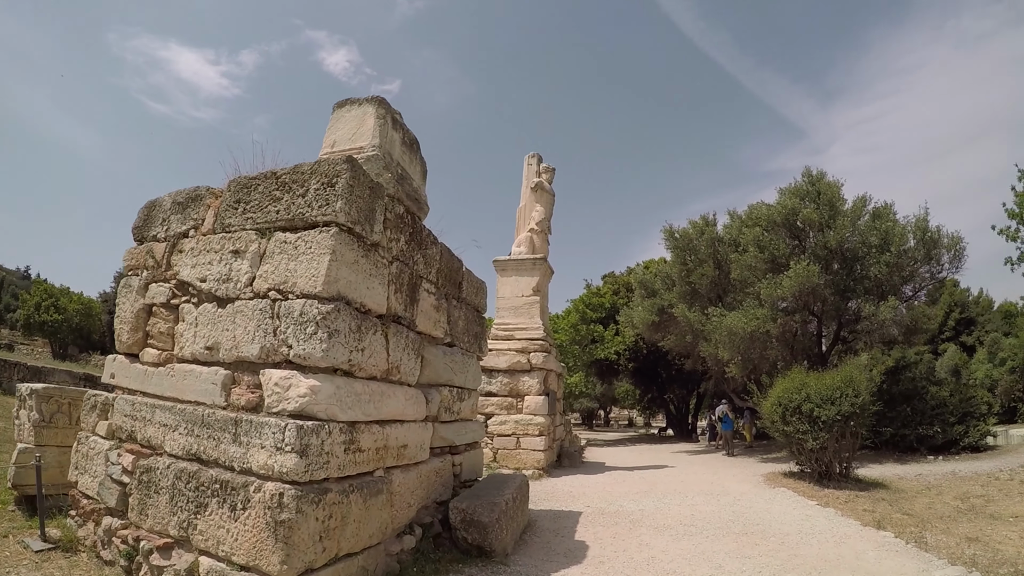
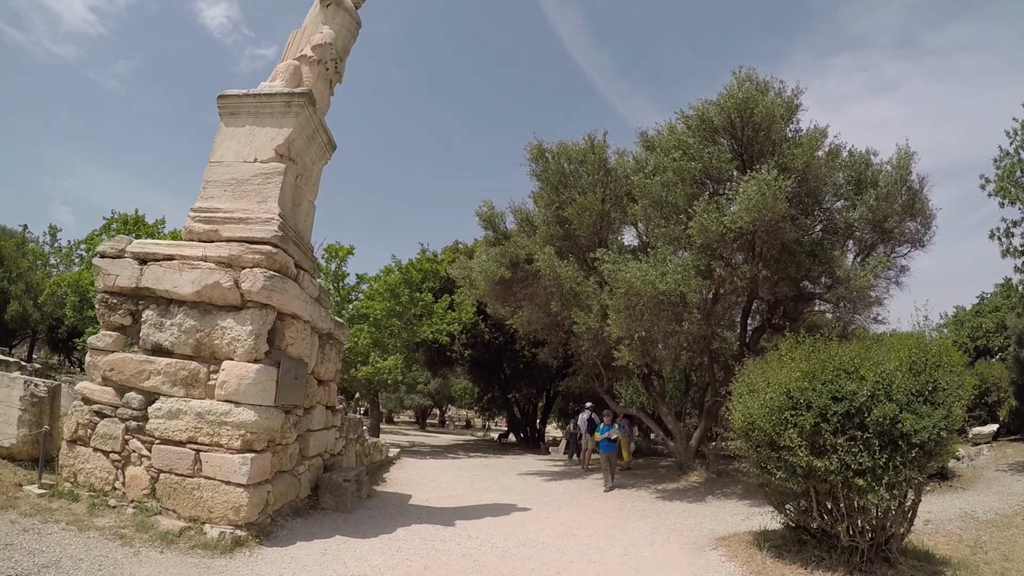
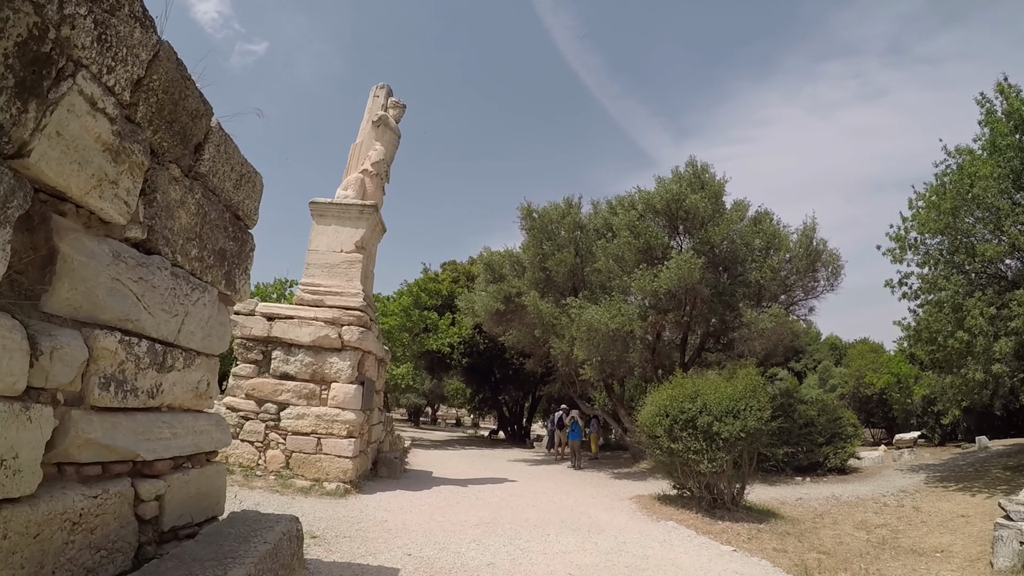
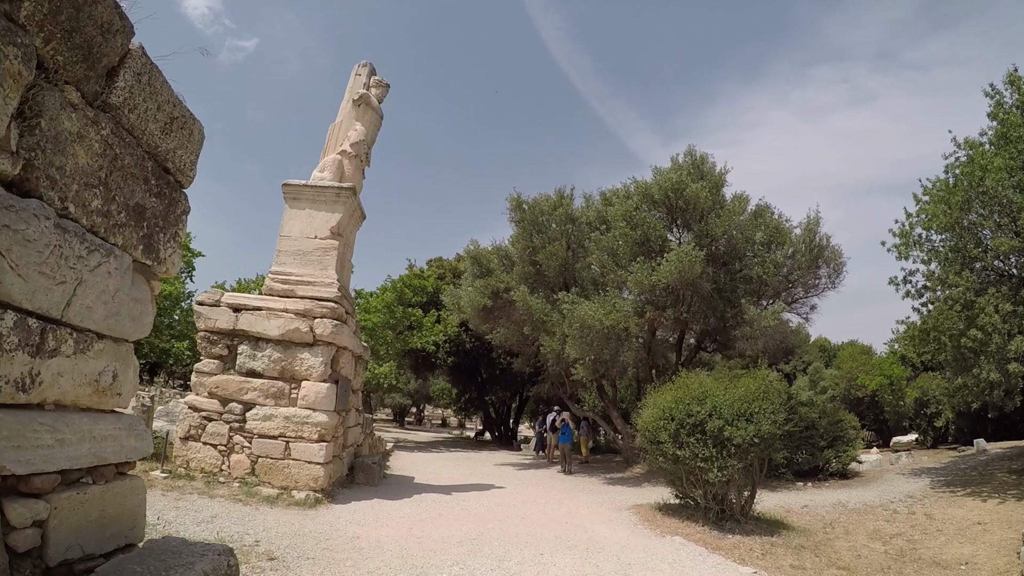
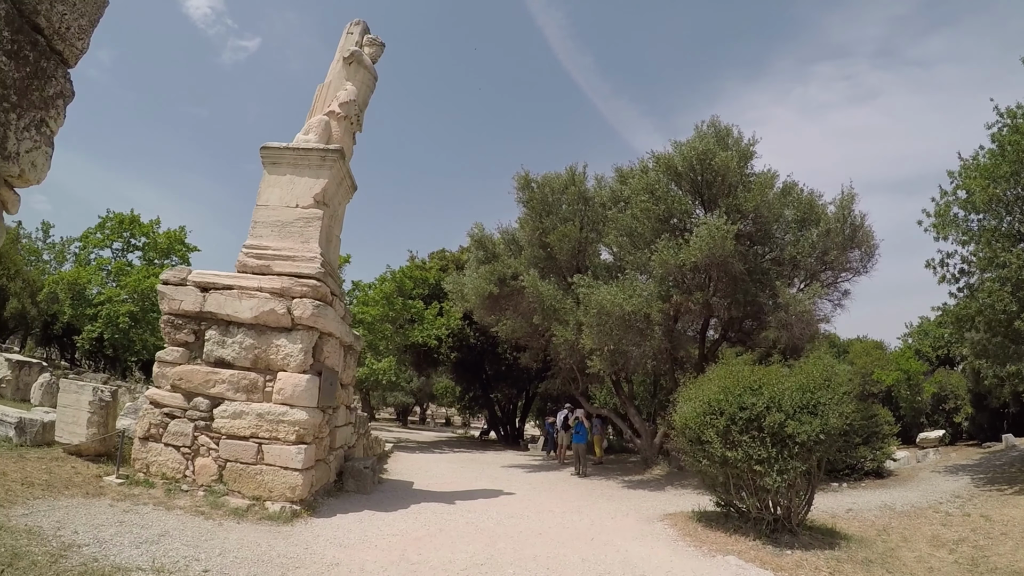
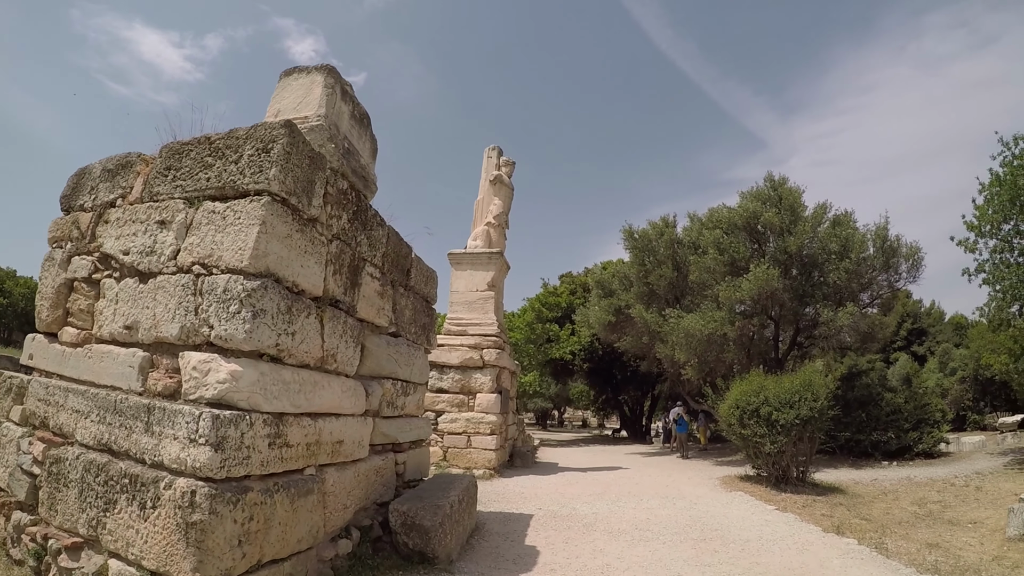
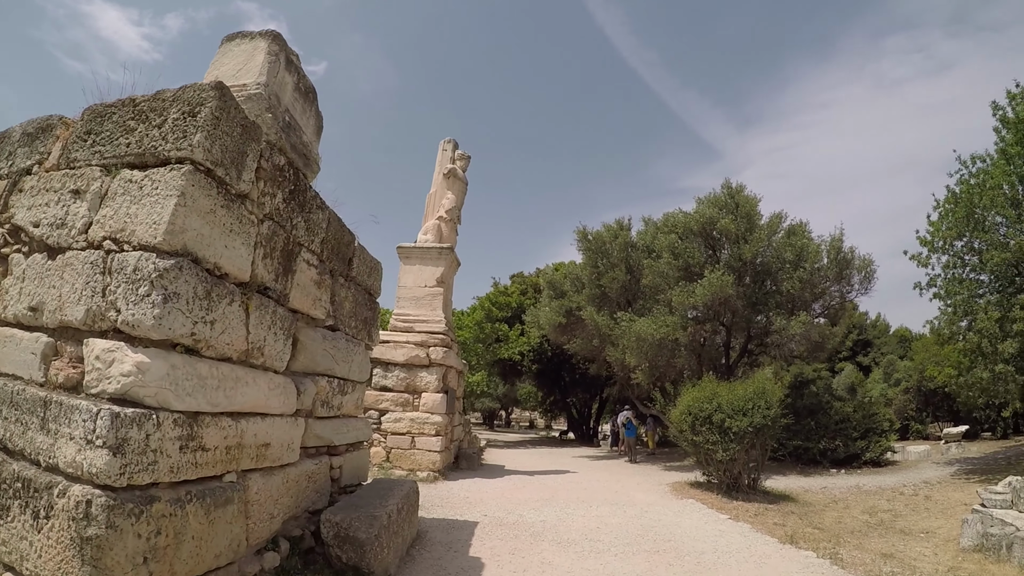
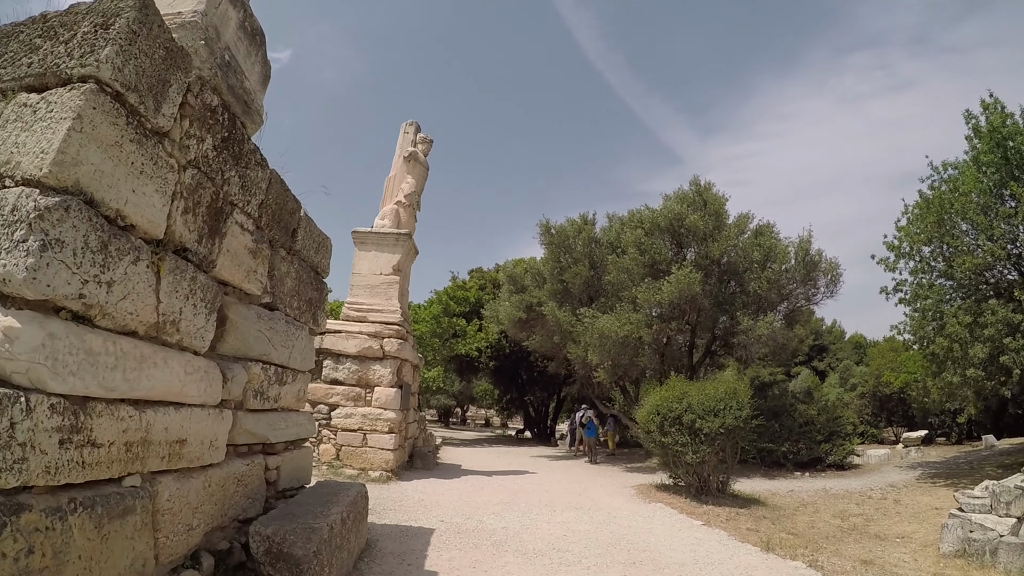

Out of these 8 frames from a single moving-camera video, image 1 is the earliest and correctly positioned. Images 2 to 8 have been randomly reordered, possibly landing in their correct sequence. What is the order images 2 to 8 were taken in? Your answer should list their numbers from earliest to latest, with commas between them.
6, 7, 8, 3, 4, 5, 2
